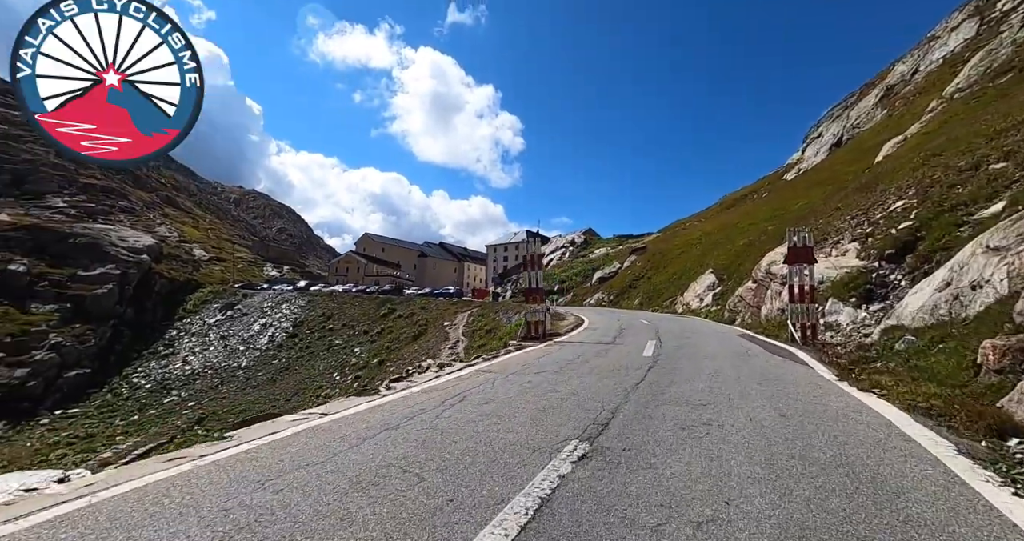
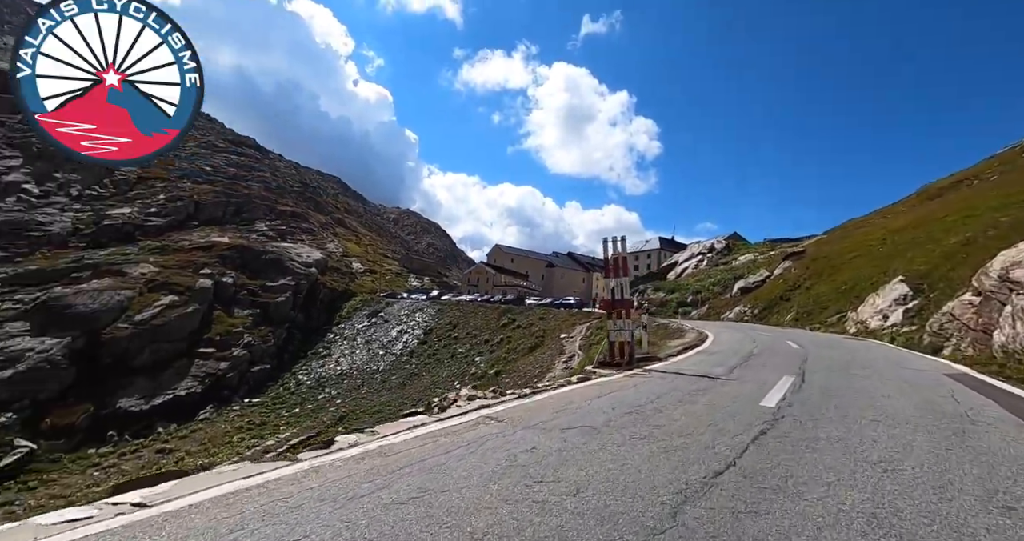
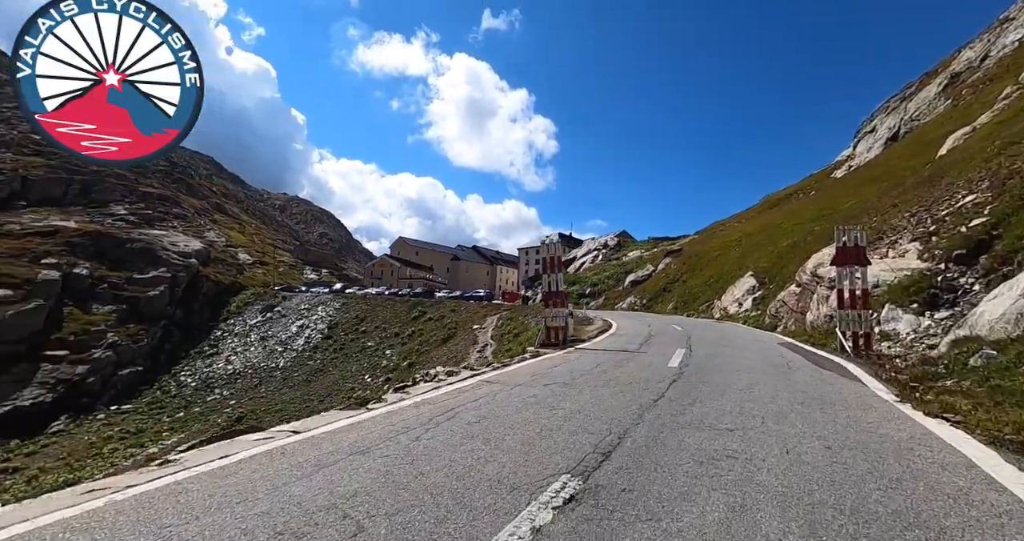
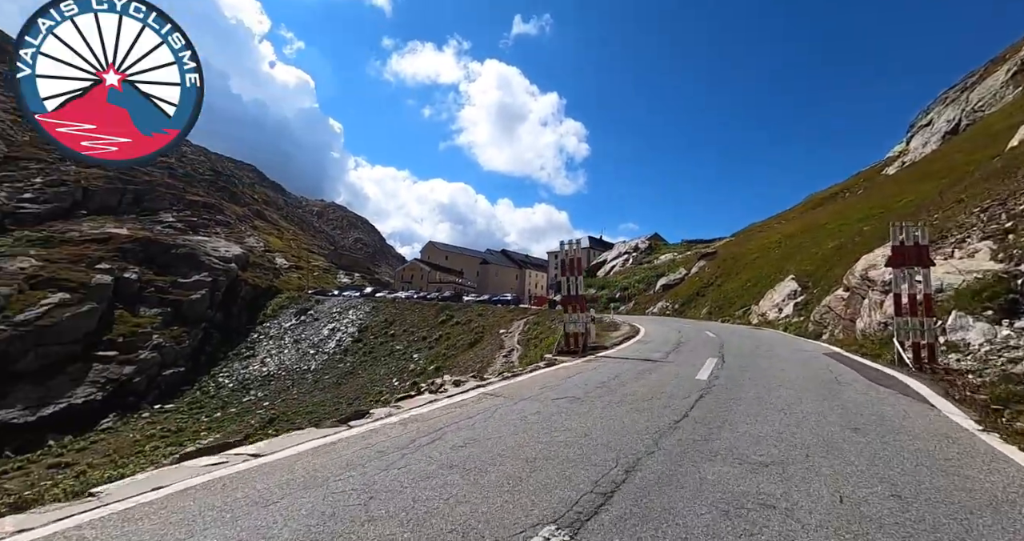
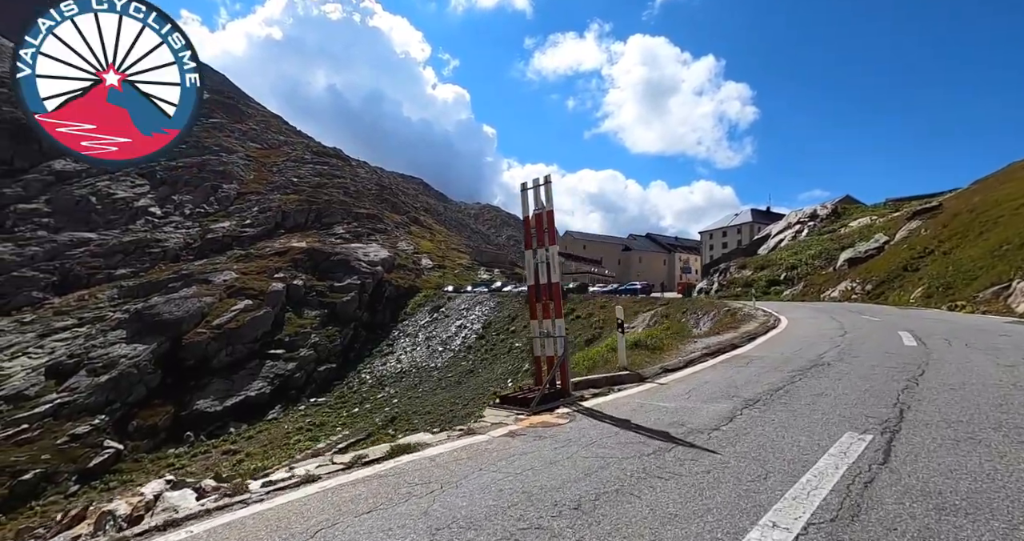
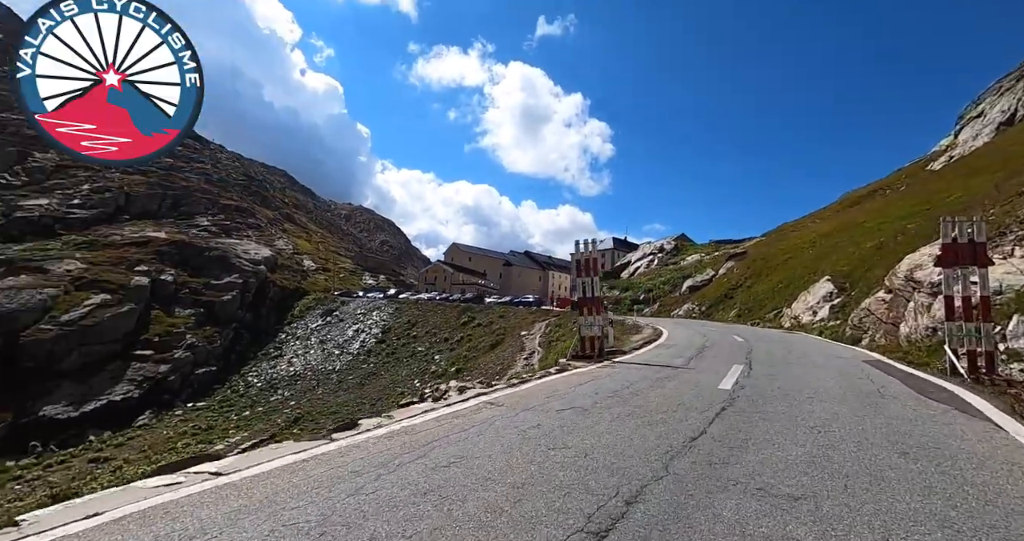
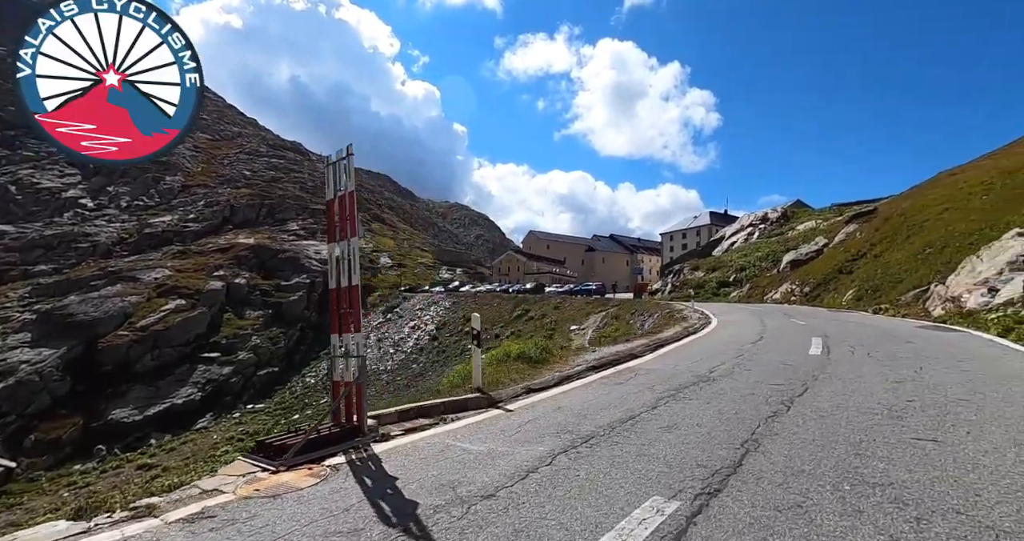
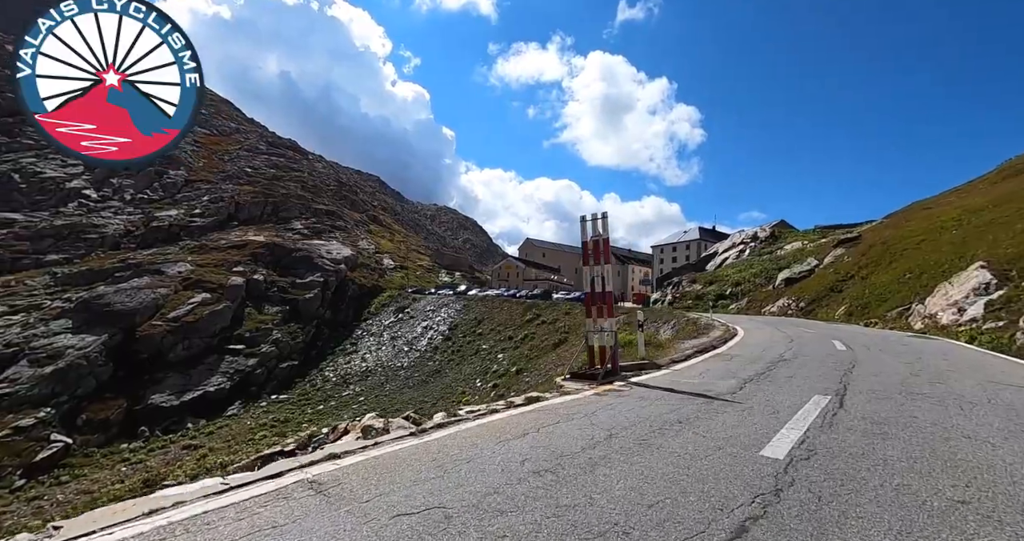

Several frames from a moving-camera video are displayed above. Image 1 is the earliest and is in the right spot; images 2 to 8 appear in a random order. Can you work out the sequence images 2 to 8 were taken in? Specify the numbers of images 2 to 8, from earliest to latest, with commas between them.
3, 4, 6, 2, 8, 5, 7
